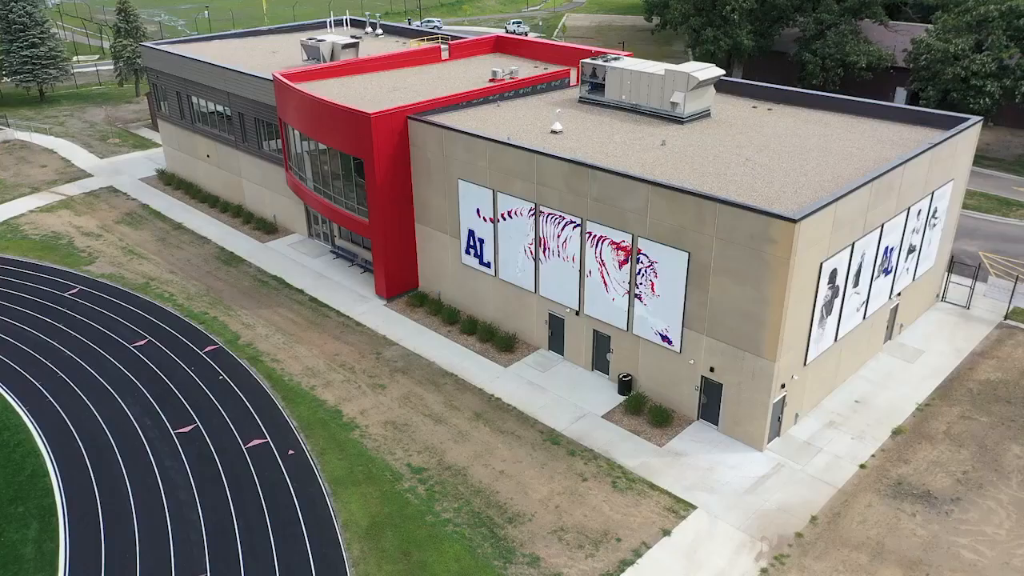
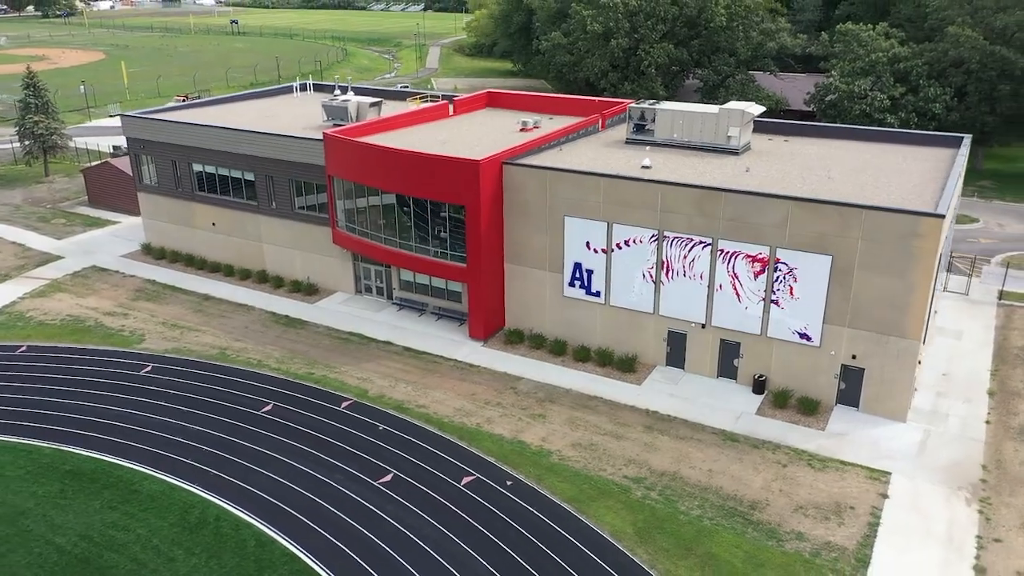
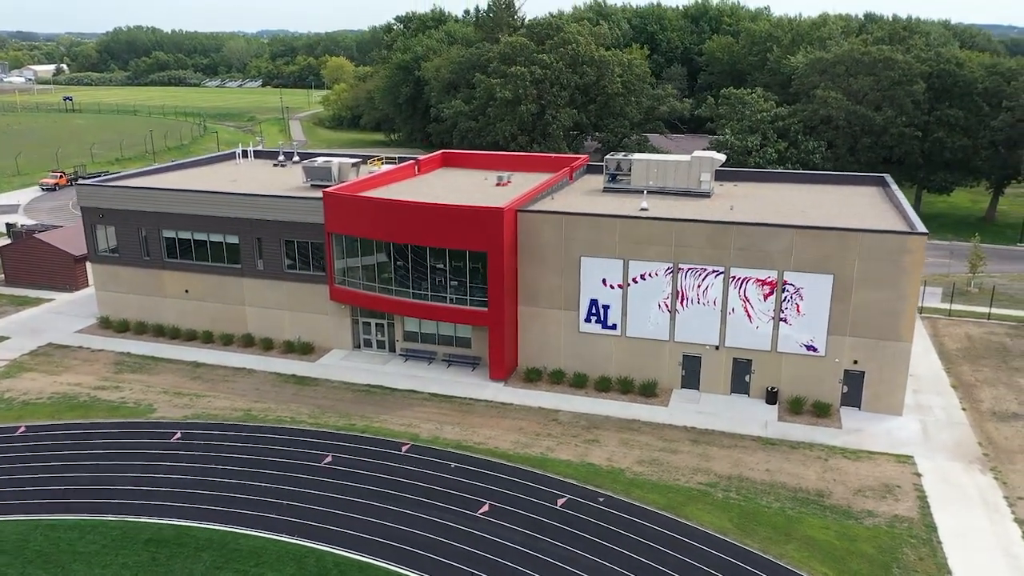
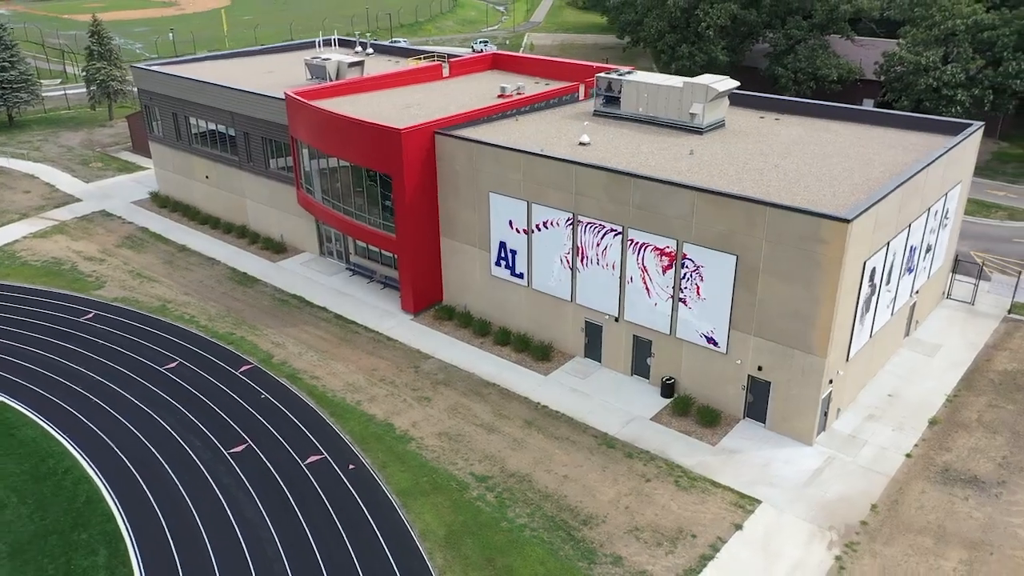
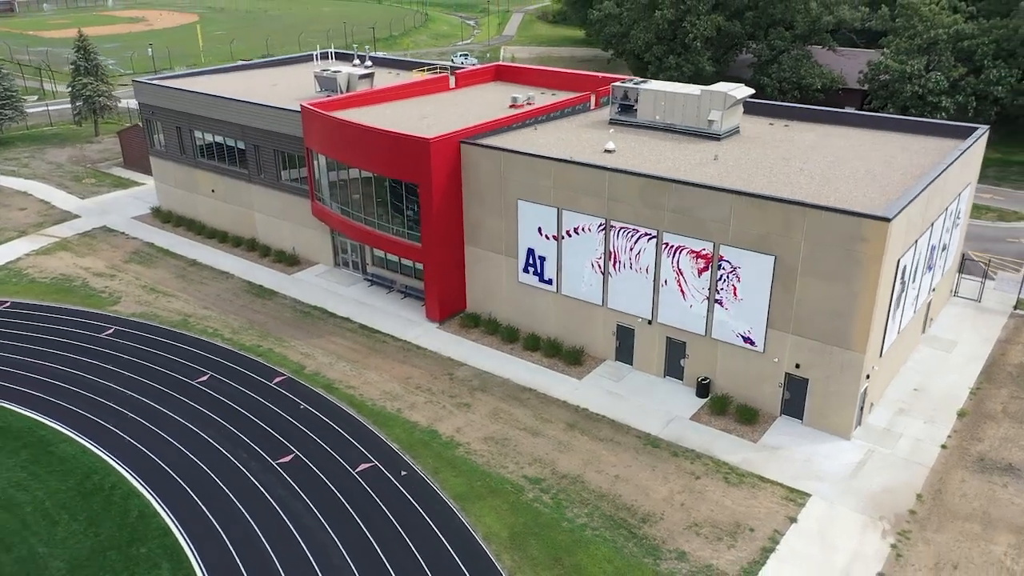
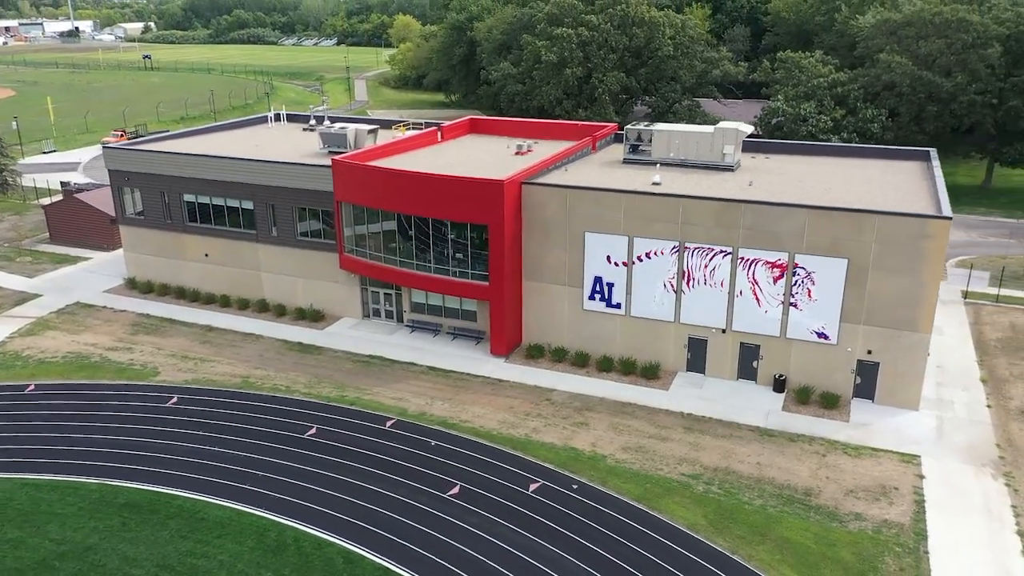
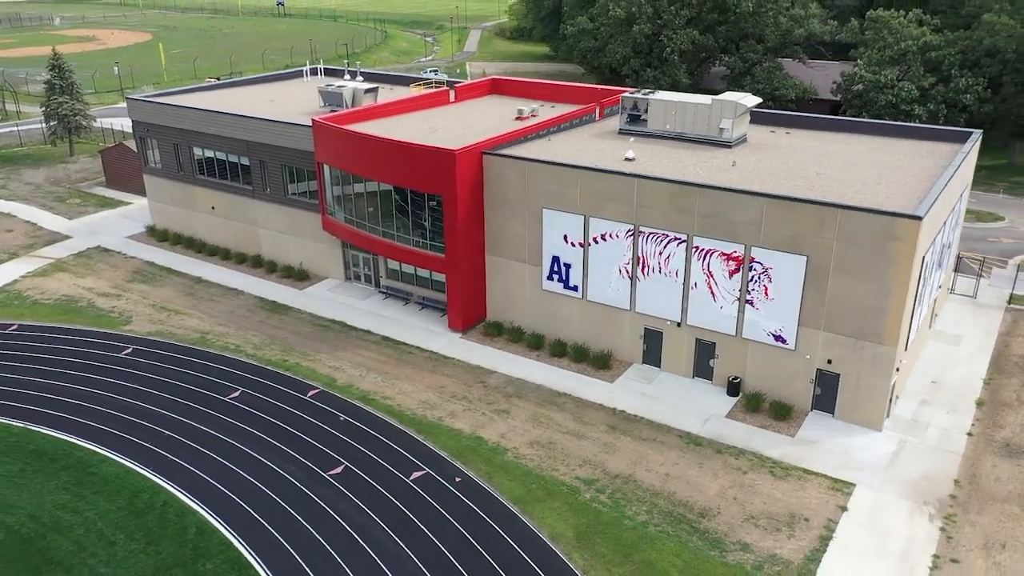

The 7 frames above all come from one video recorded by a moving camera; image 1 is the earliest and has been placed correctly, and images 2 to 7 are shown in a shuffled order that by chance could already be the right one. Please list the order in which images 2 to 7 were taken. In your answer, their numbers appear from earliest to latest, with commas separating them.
4, 5, 7, 2, 6, 3
